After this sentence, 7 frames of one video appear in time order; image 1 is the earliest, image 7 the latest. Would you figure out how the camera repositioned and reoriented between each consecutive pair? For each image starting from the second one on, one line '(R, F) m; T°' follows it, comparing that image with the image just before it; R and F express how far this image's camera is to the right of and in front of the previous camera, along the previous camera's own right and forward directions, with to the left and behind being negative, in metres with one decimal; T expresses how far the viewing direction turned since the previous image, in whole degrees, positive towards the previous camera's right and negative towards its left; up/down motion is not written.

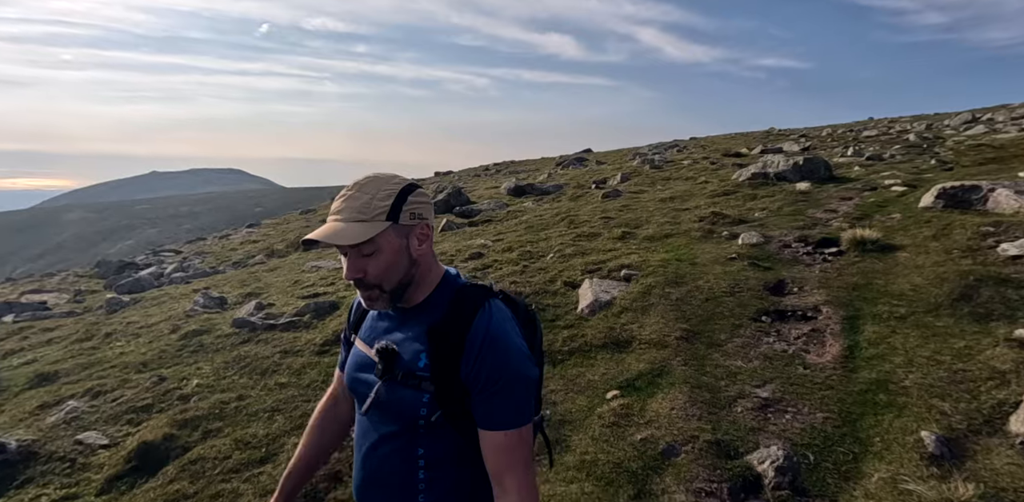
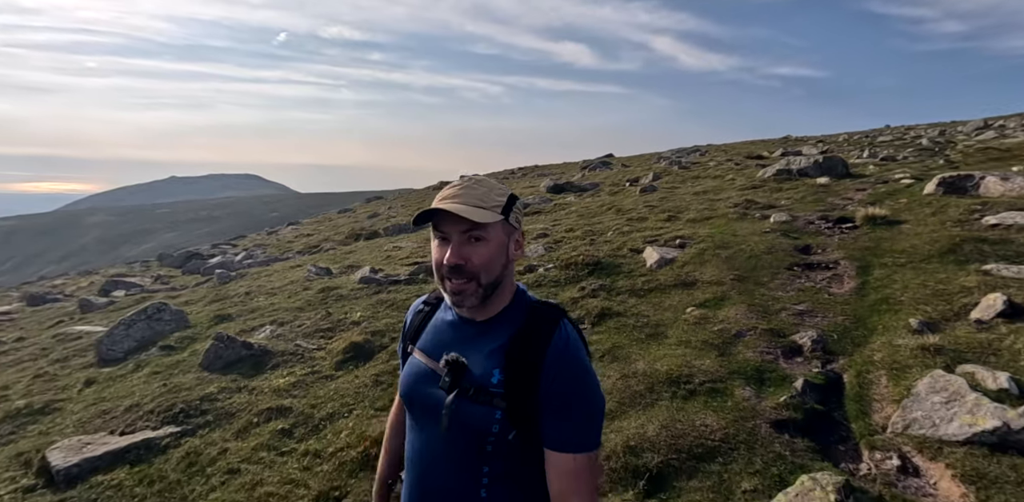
(-2.5, -4.2) m; -1°
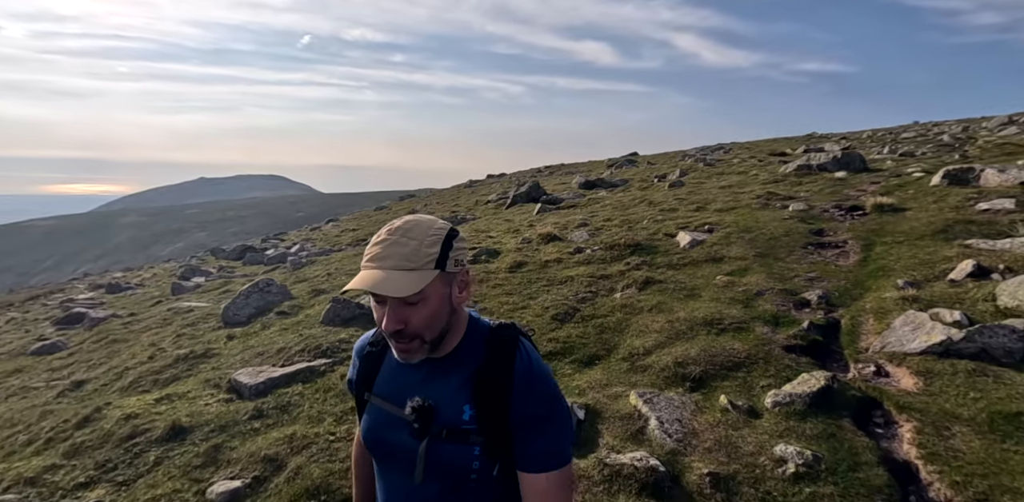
(-1.3, -3.5) m; -2°
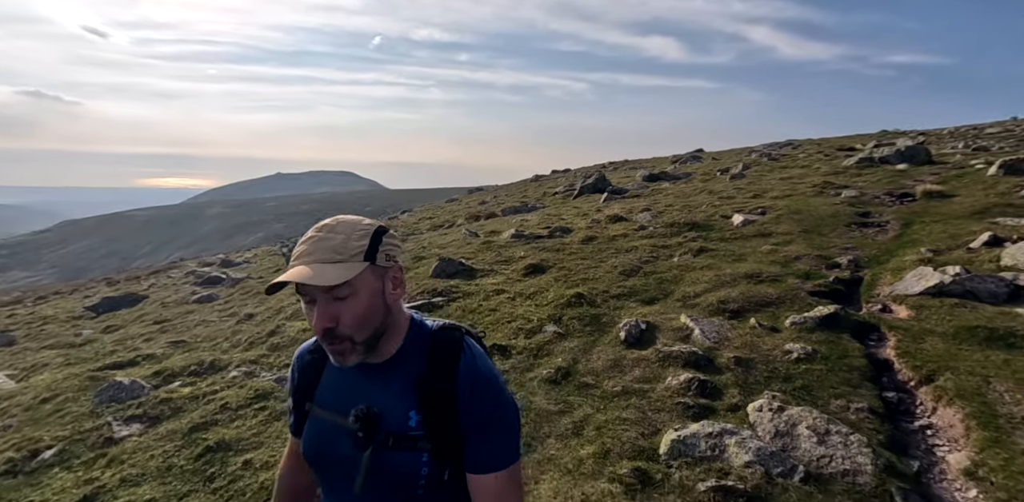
(-0.5, -3.9) m; -6°
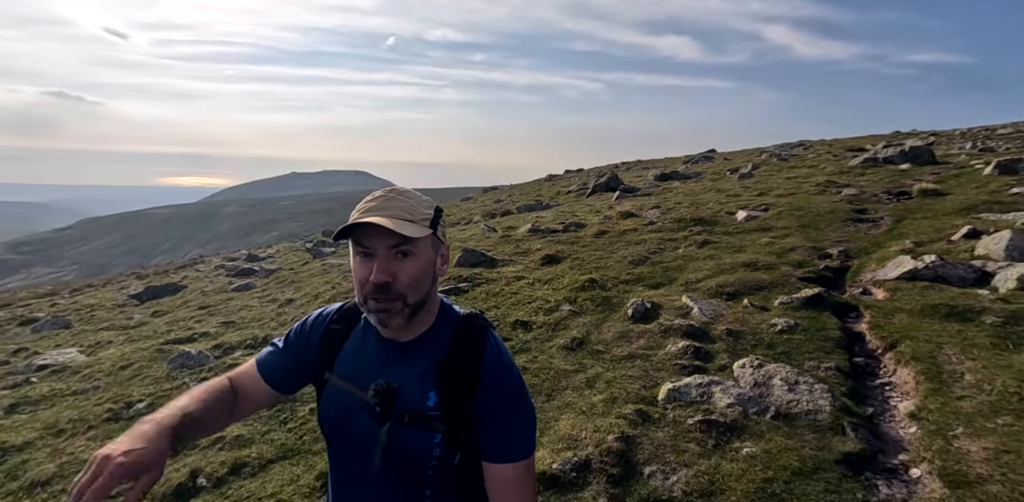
(-0.3, -1.9) m; -1°
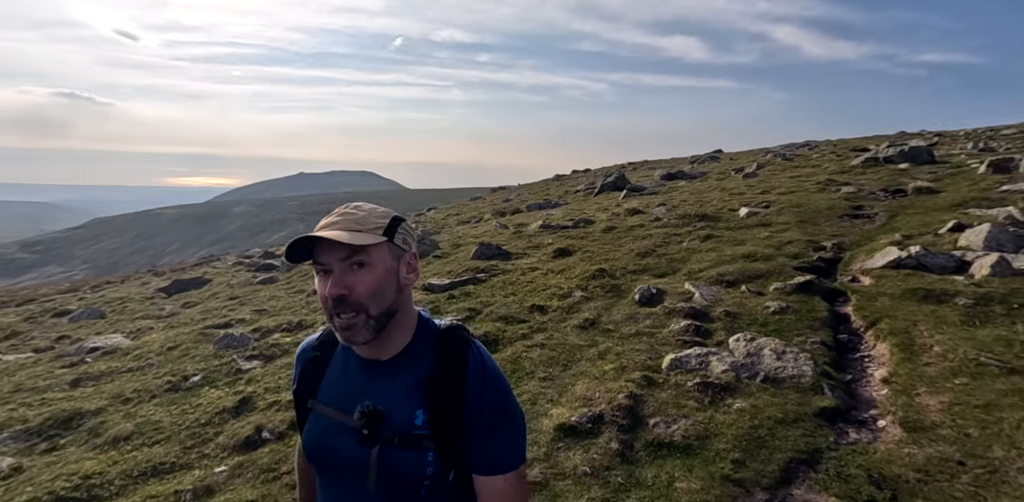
(-0.3, -1.5) m; -1°
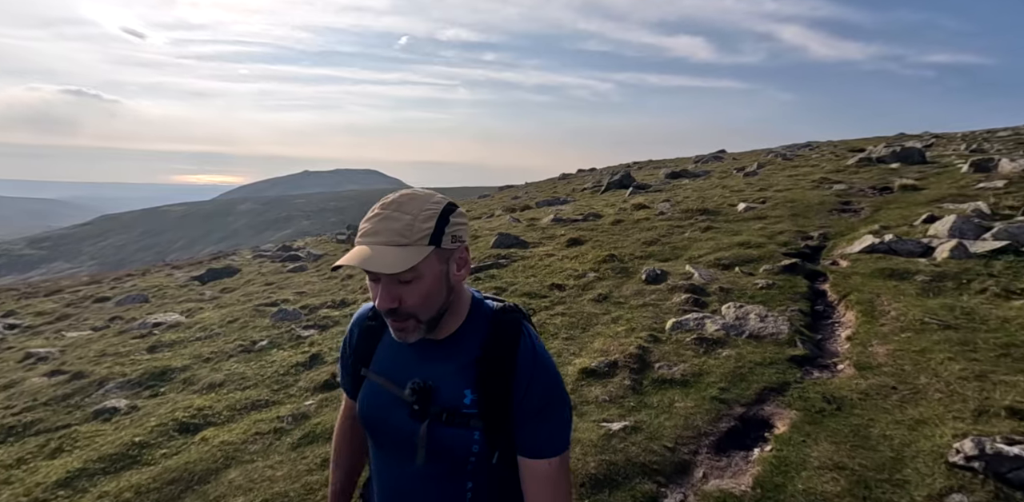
(-0.7, -2.5) m; 0°
